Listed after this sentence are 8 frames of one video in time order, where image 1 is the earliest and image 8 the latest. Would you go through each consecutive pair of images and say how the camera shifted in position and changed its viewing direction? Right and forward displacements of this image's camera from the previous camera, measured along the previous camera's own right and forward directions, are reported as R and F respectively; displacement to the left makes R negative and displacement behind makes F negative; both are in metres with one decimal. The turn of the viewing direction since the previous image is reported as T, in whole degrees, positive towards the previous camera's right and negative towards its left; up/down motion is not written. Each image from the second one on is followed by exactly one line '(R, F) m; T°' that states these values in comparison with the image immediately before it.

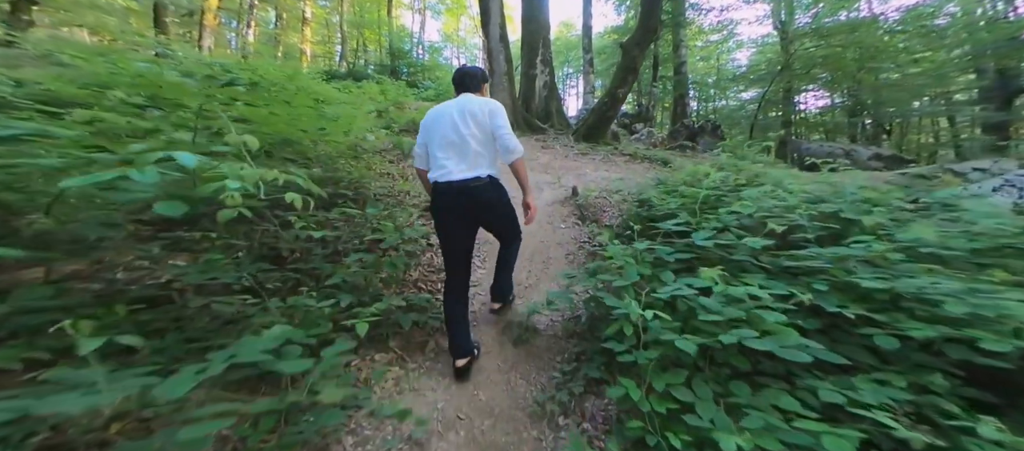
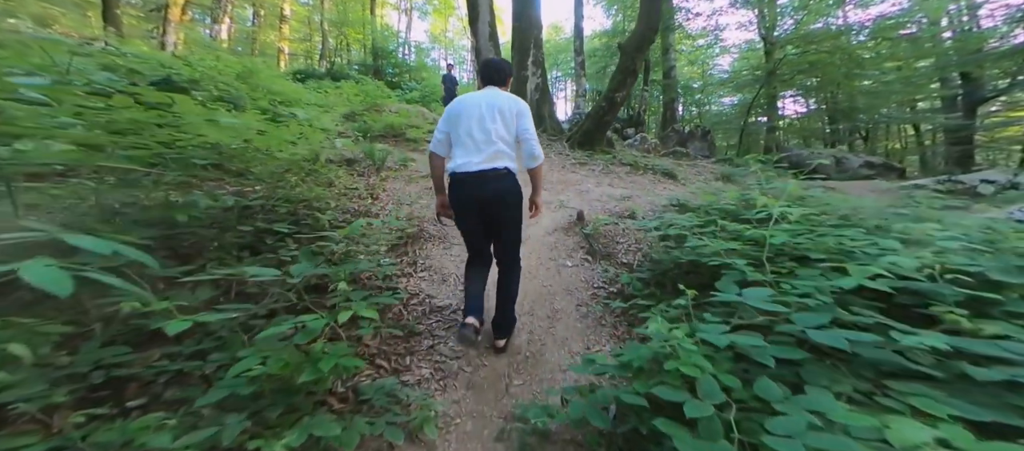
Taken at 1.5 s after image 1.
(-0.1, +1.0) m; +2°
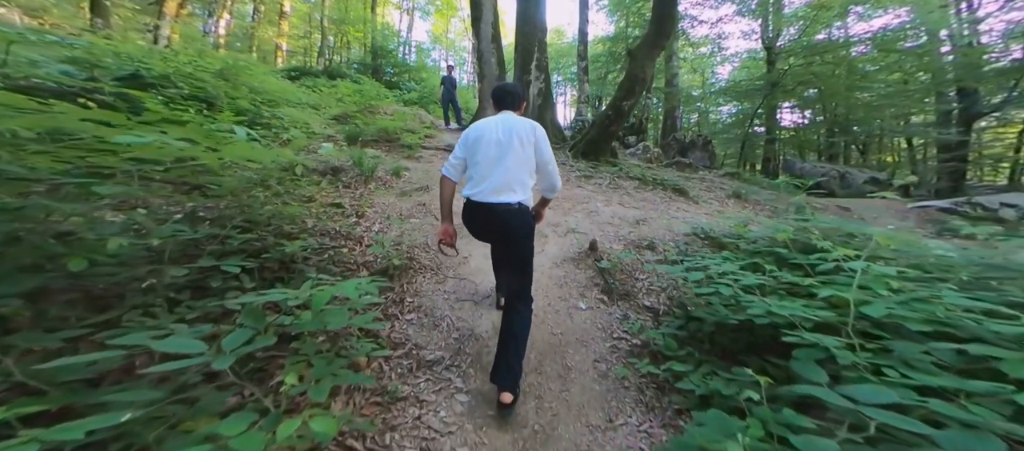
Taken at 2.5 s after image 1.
(-0.1, +0.5) m; +1°
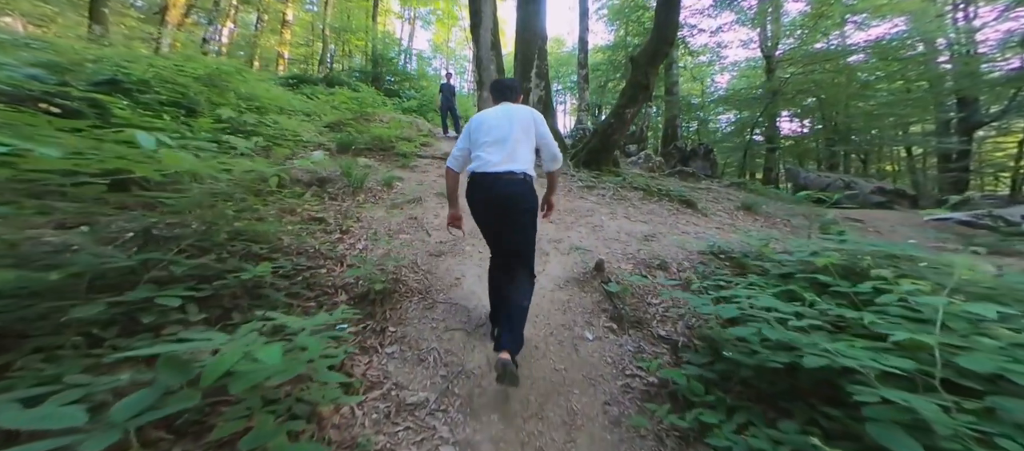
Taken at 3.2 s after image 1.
(0.0, +0.3) m; 0°
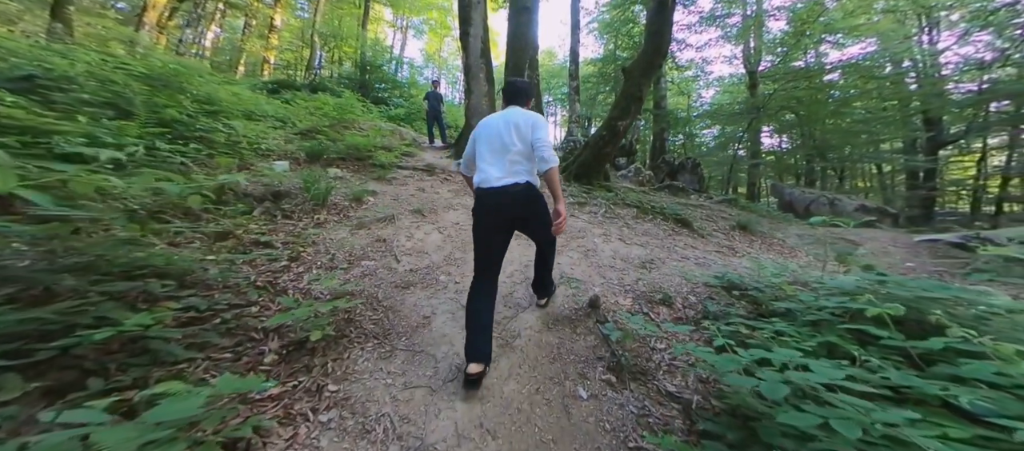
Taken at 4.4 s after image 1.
(+0.1, +0.5) m; +2°
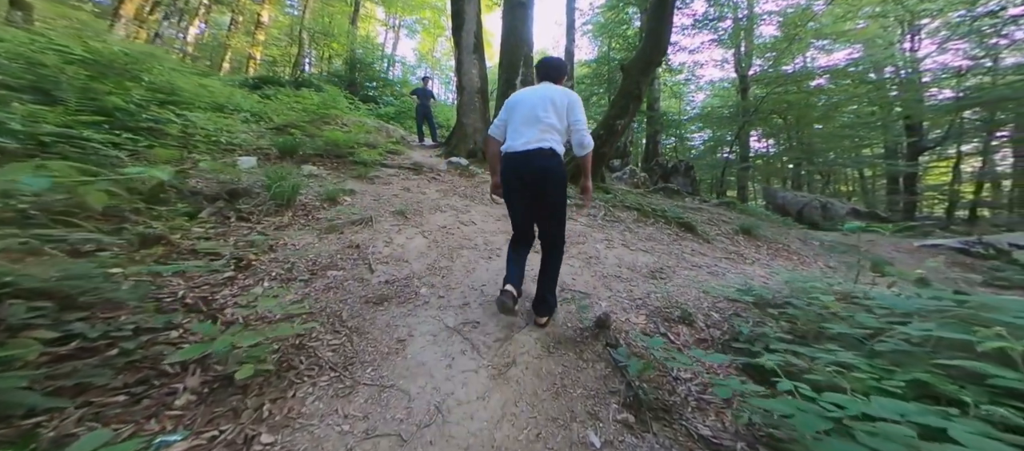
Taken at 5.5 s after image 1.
(0.0, +0.5) m; +1°
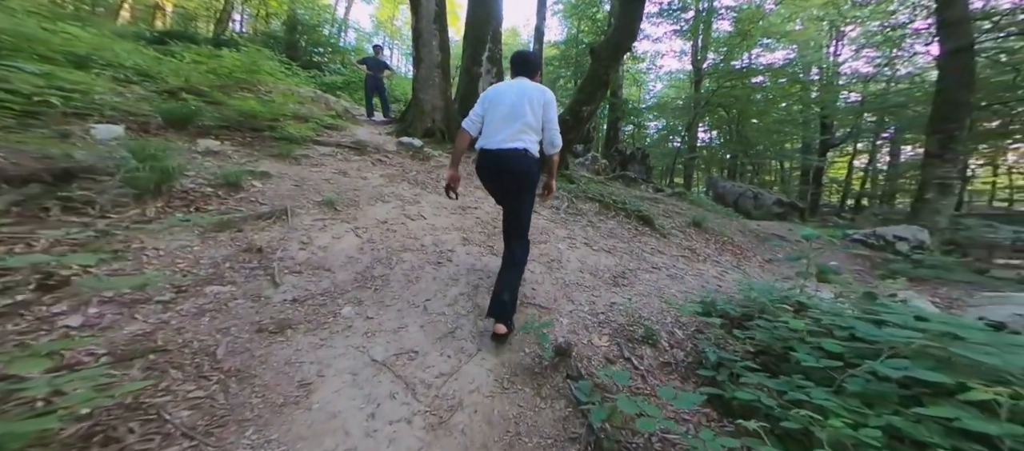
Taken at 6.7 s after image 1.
(+0.1, +0.5) m; +7°
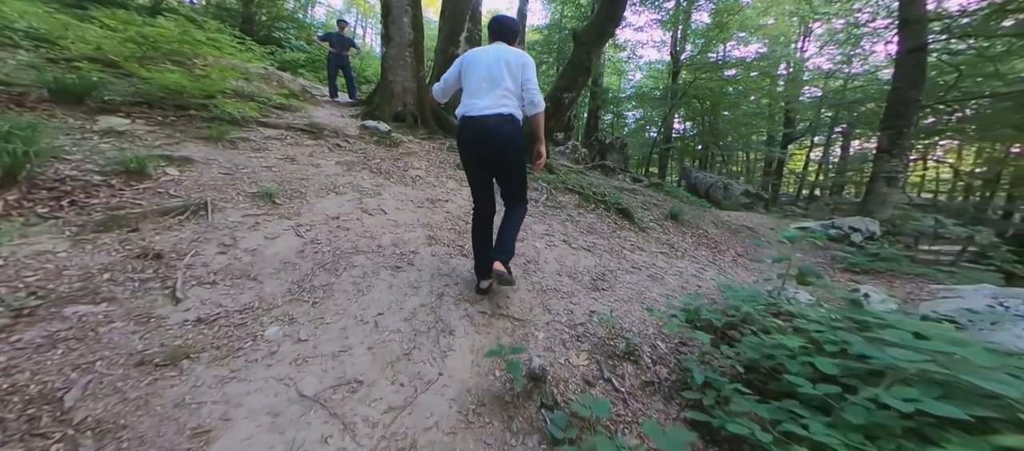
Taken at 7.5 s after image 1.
(+0.1, +0.4) m; +3°
